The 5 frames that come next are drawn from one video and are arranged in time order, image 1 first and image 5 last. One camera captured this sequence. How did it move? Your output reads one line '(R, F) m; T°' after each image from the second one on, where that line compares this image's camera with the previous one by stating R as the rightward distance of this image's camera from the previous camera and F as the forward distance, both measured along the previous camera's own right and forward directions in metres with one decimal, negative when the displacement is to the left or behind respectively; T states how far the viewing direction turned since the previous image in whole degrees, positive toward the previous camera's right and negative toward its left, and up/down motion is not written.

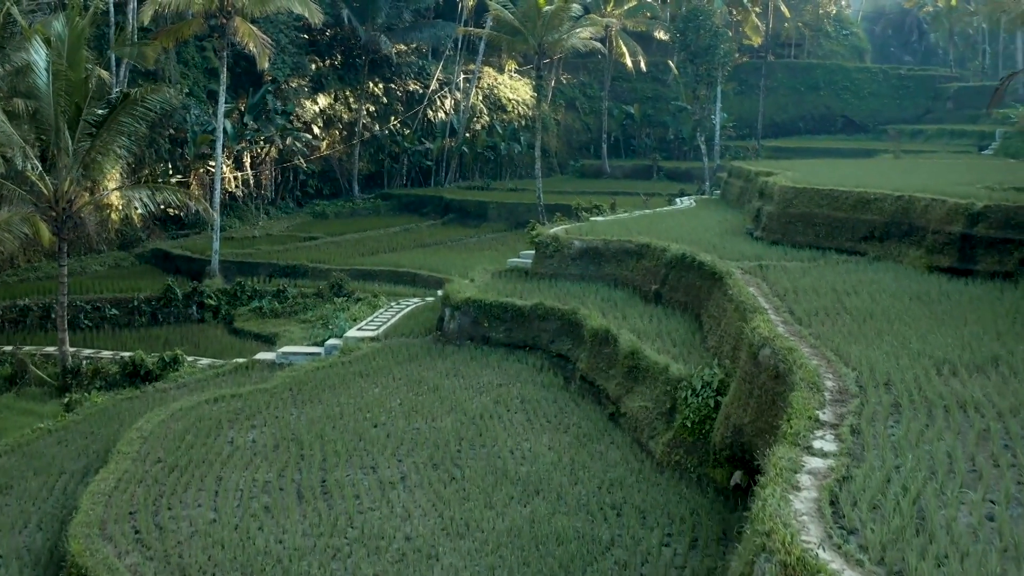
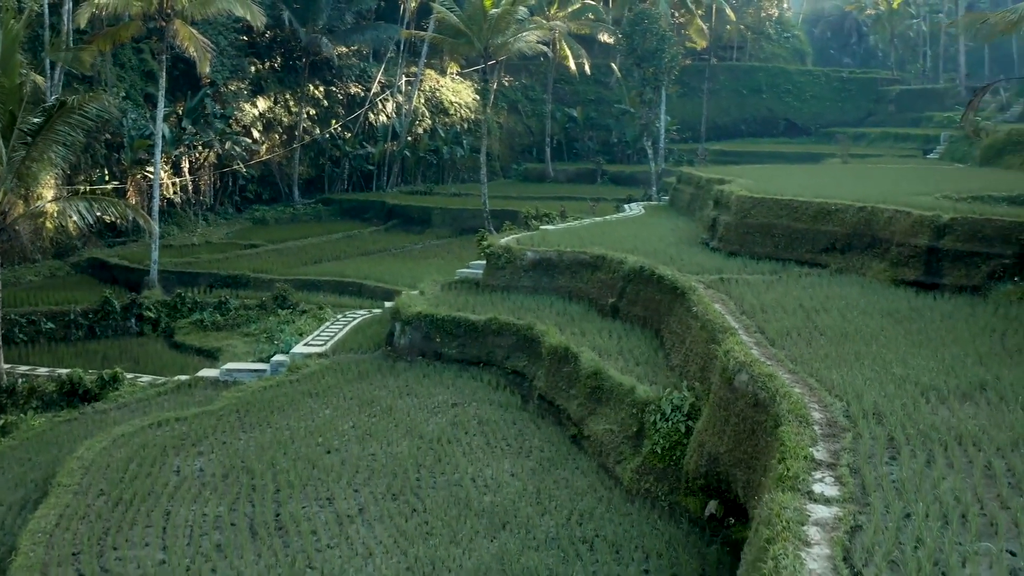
(-0.2, +0.4) m; +4°
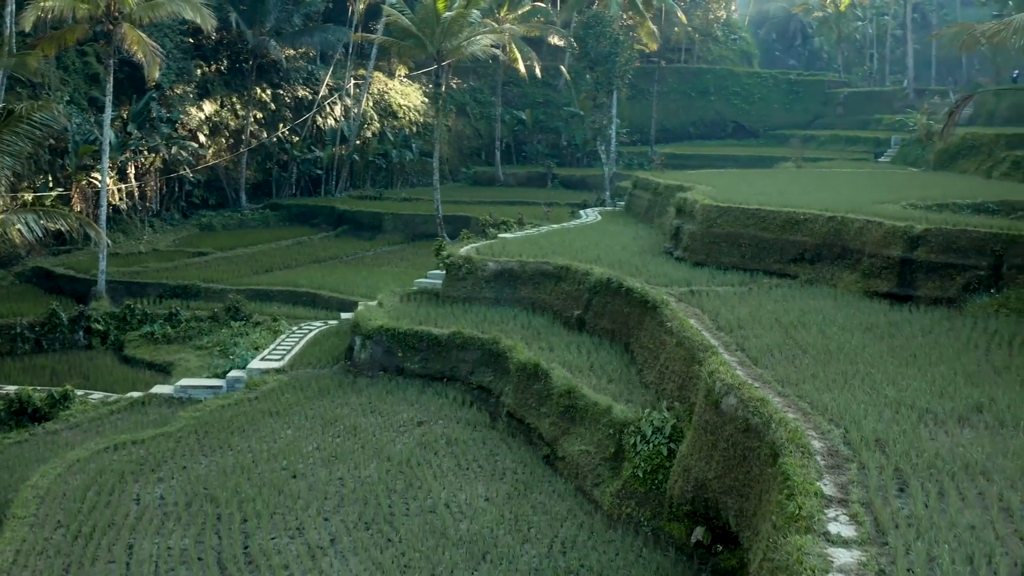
(-0.2, +0.3) m; +4°
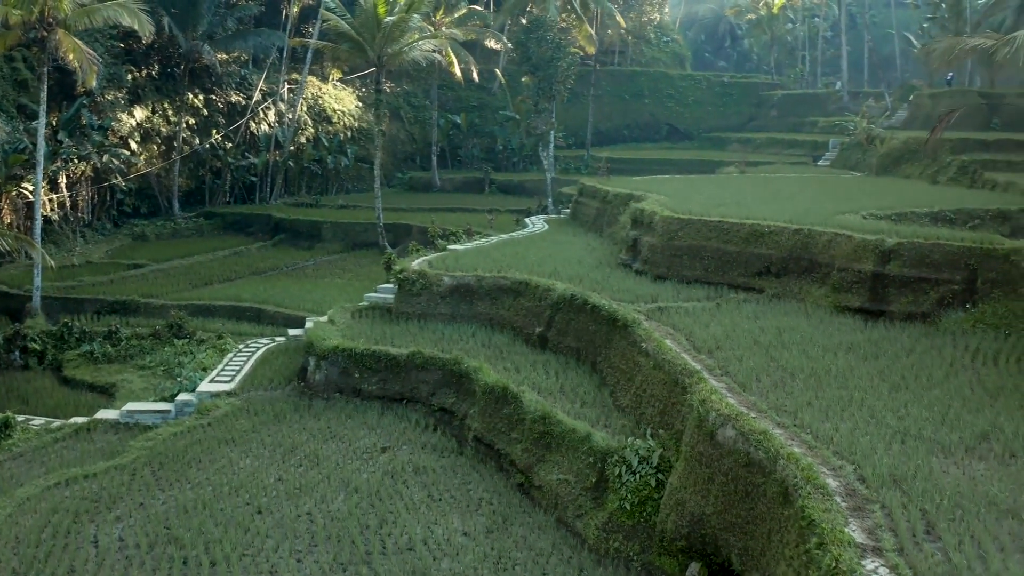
(-0.3, +0.3) m; +4°
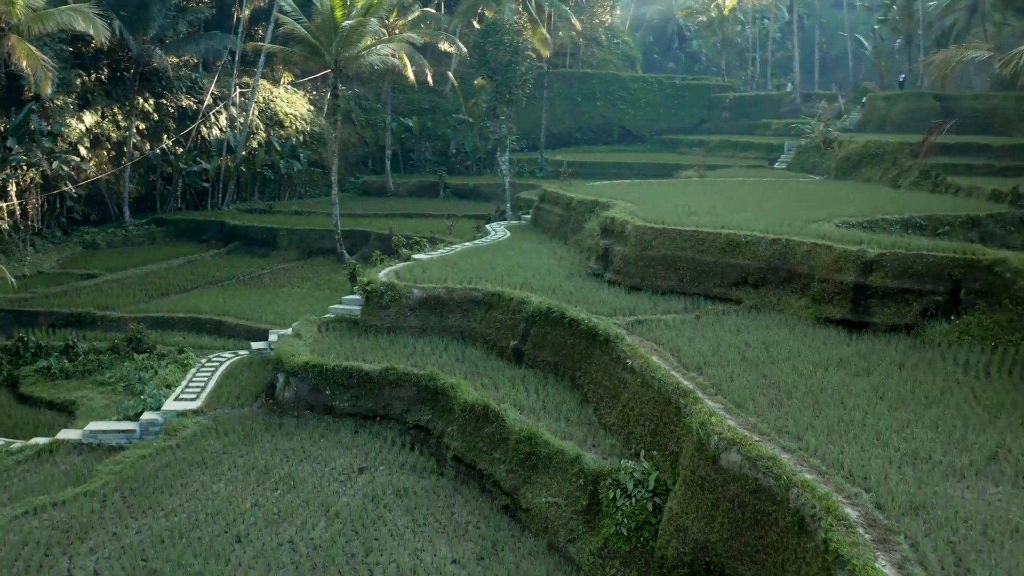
(-0.3, +0.2) m; +3°
